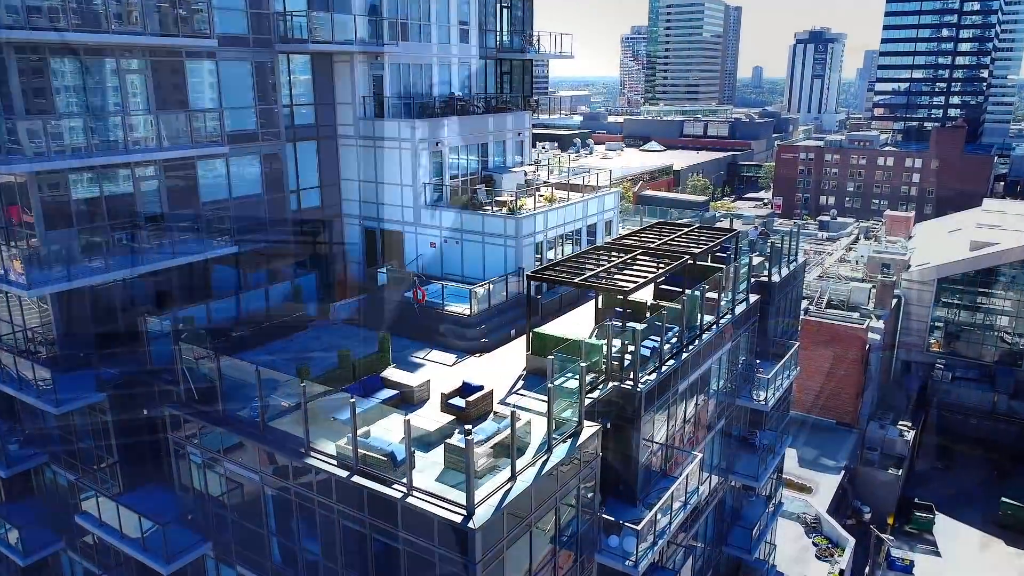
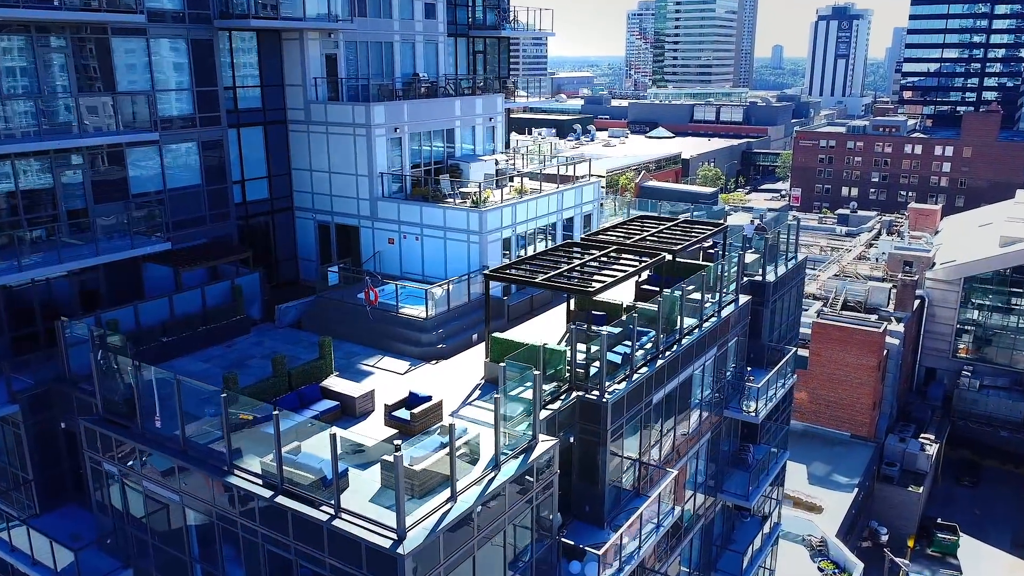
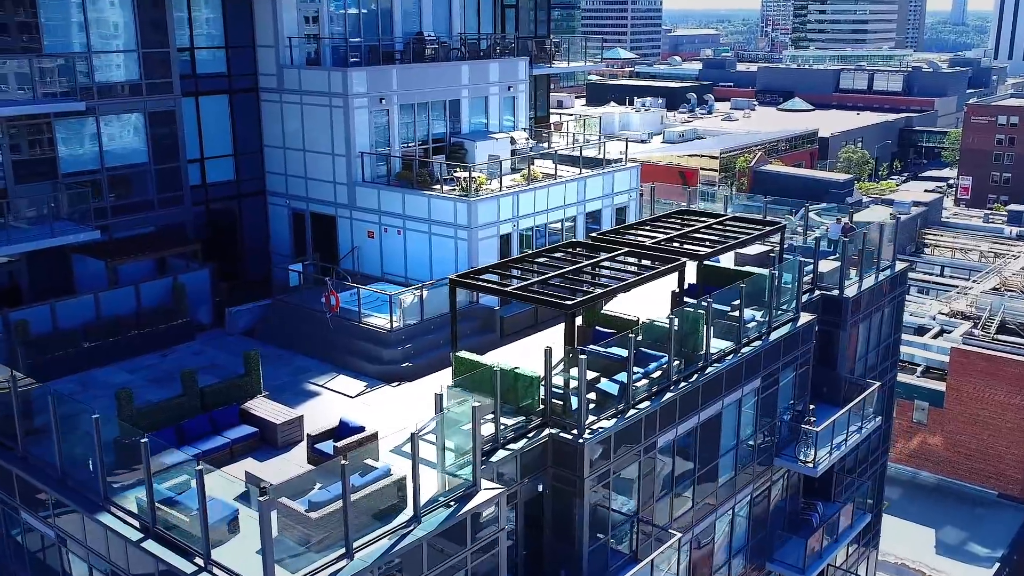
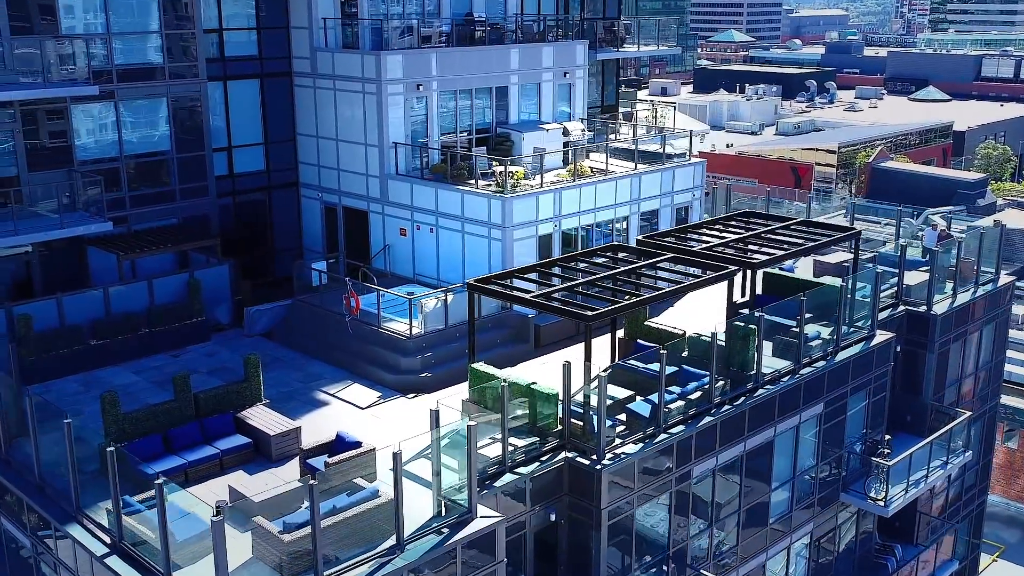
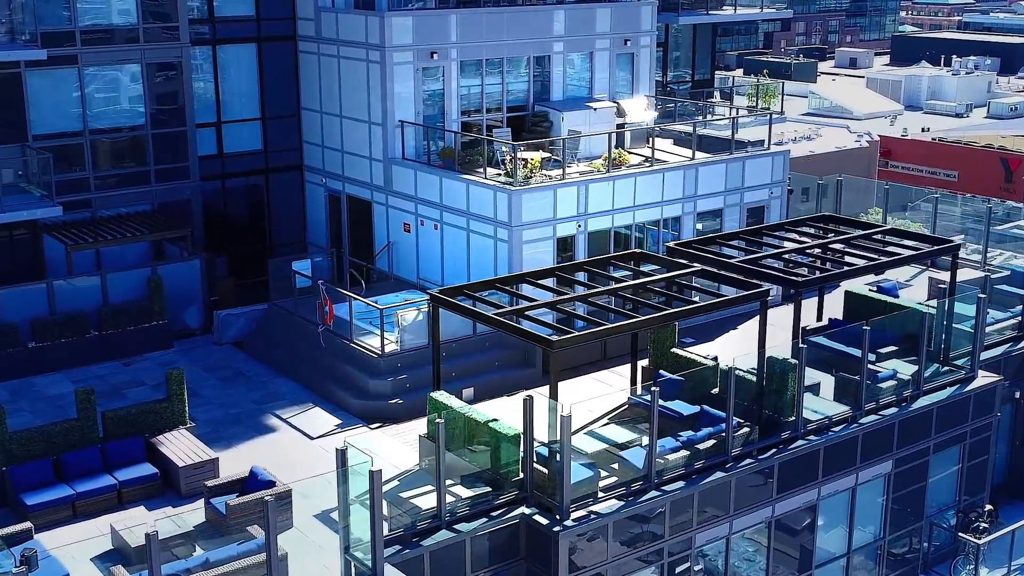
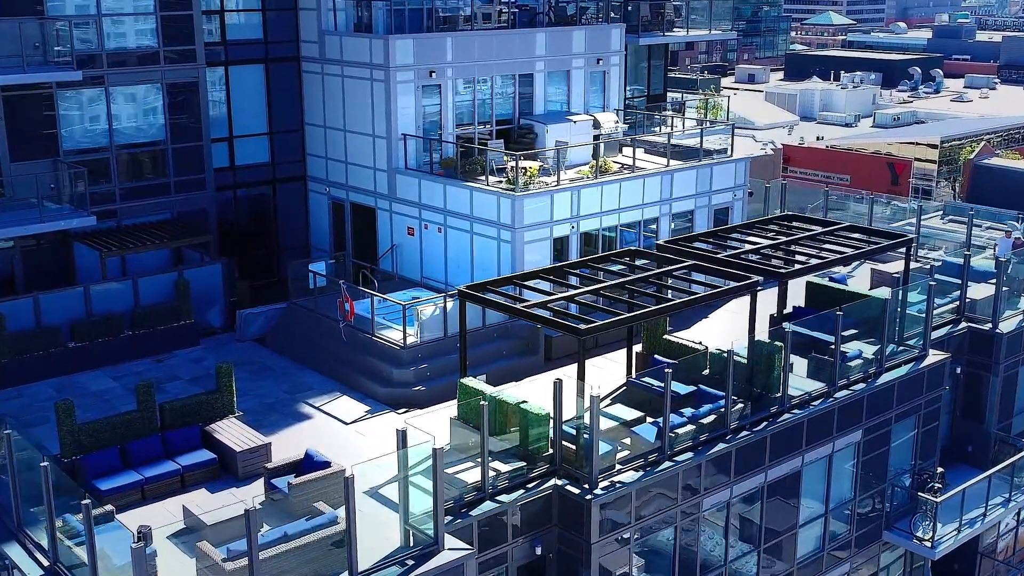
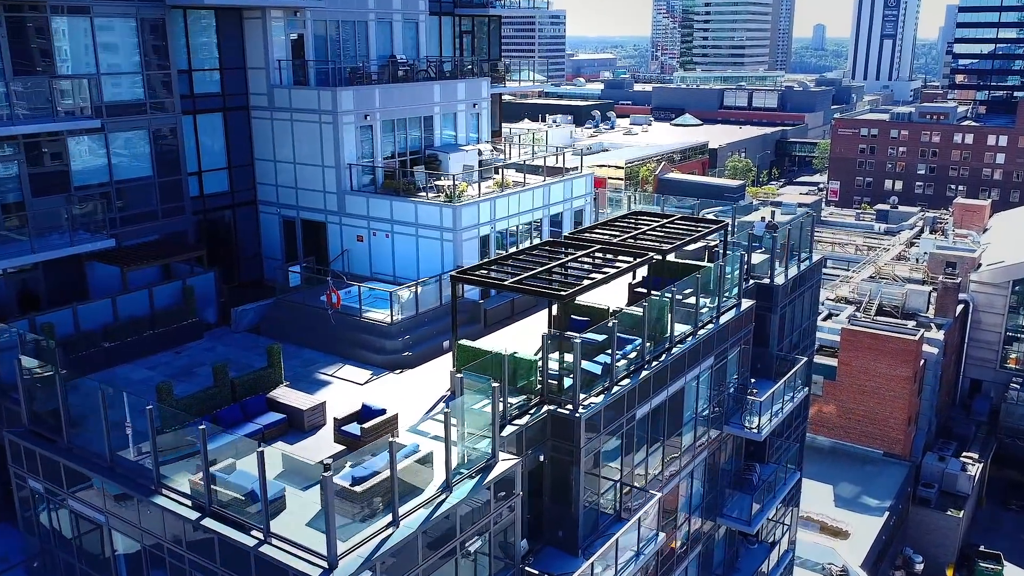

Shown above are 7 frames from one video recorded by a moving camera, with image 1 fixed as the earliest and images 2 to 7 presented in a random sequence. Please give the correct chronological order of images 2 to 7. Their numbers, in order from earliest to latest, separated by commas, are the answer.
2, 7, 3, 4, 6, 5
